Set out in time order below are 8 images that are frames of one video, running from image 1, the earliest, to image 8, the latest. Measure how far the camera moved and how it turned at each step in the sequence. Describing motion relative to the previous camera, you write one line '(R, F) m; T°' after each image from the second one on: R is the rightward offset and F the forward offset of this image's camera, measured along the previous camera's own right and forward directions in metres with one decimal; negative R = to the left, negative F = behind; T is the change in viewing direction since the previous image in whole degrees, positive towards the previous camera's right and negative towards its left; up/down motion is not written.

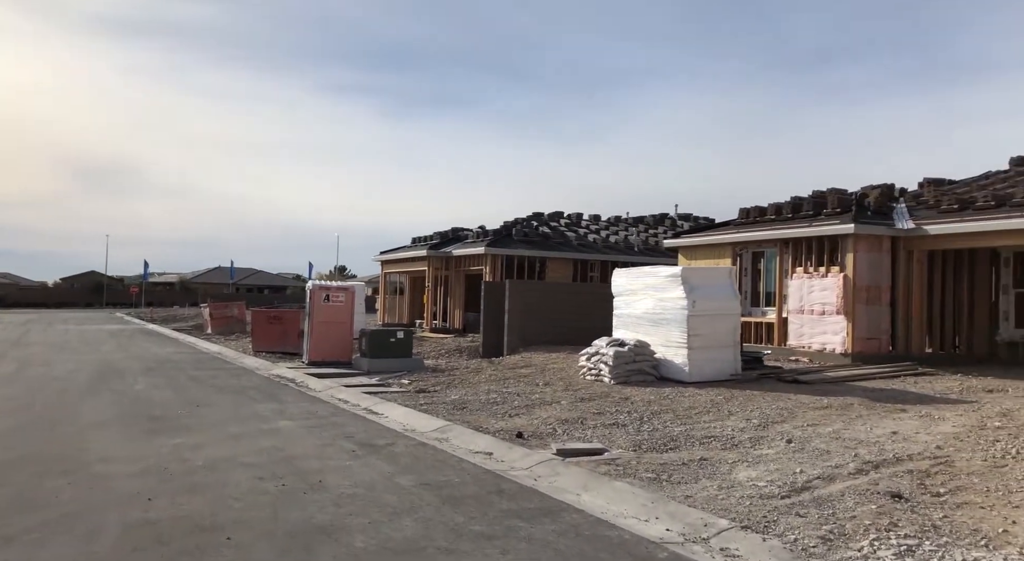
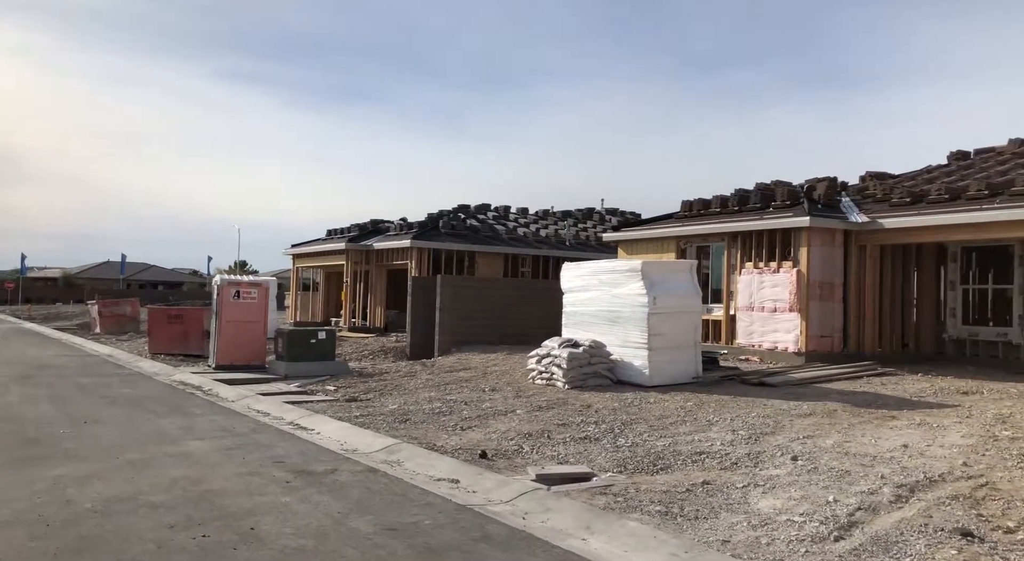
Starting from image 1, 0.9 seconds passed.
(-0.5, +1.4) m; +6°
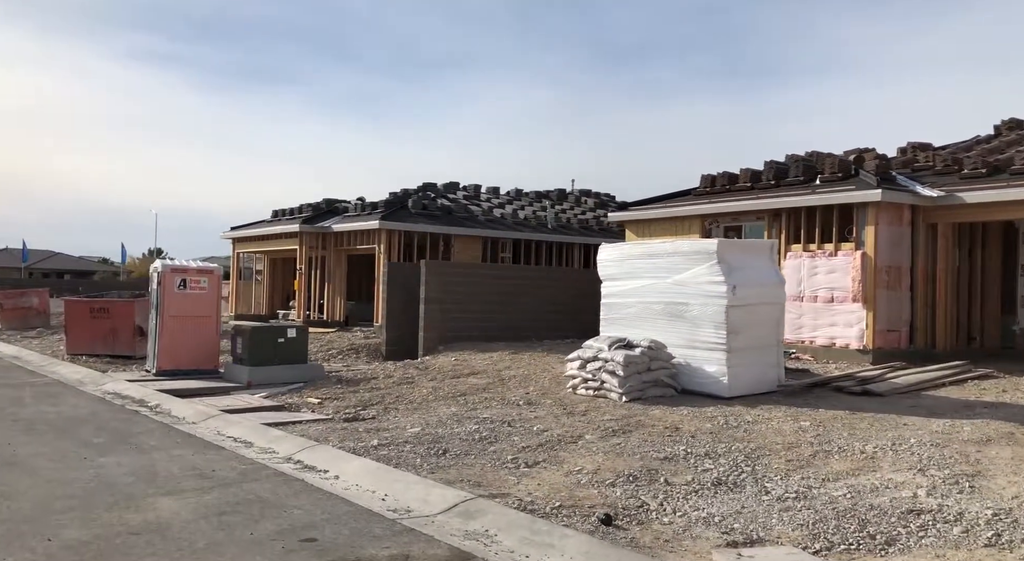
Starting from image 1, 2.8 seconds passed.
(-1.4, +2.7) m; +5°
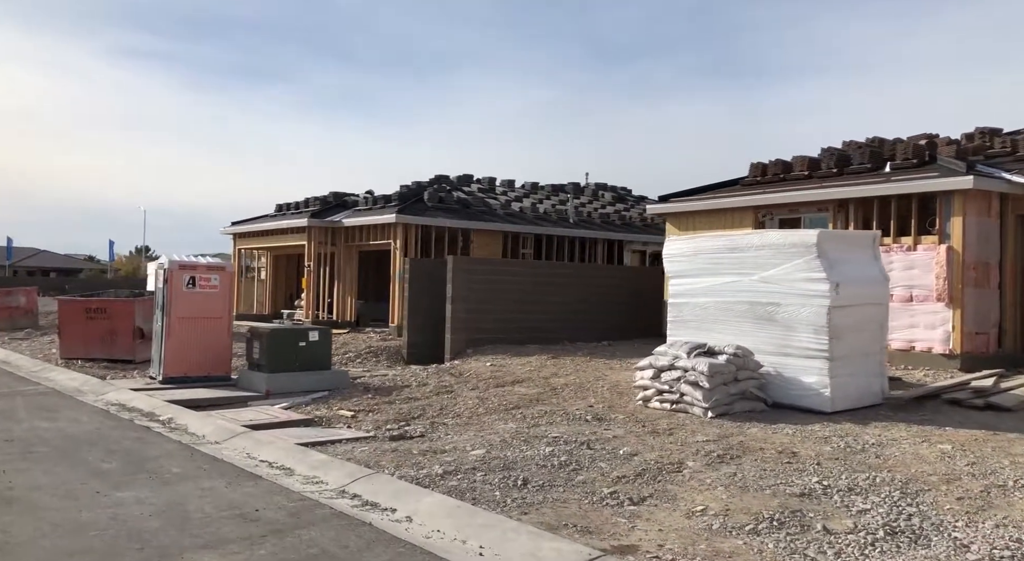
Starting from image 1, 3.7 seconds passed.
(-0.9, +1.3) m; +1°
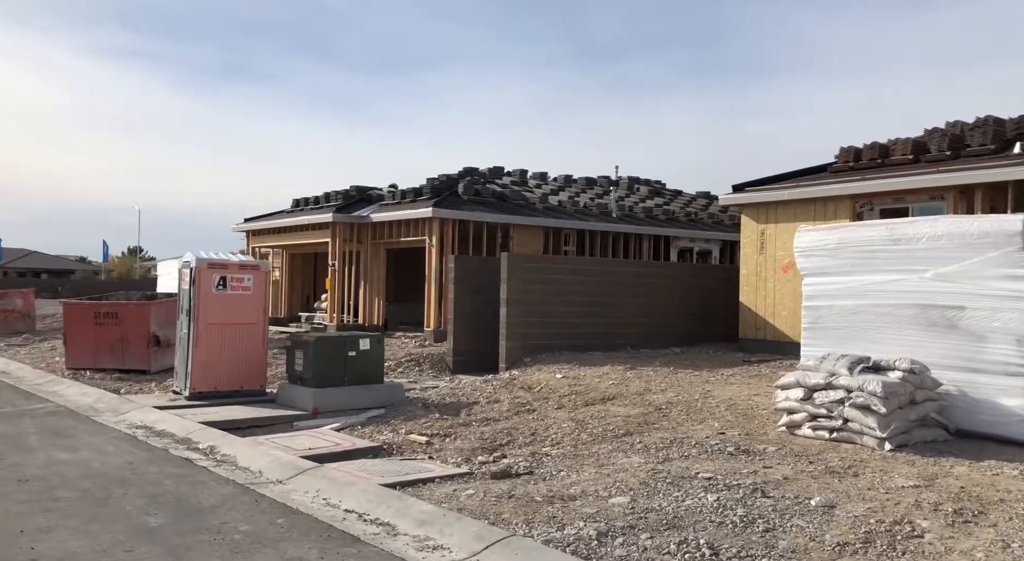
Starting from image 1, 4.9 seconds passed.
(-1.2, +1.7) m; 0°
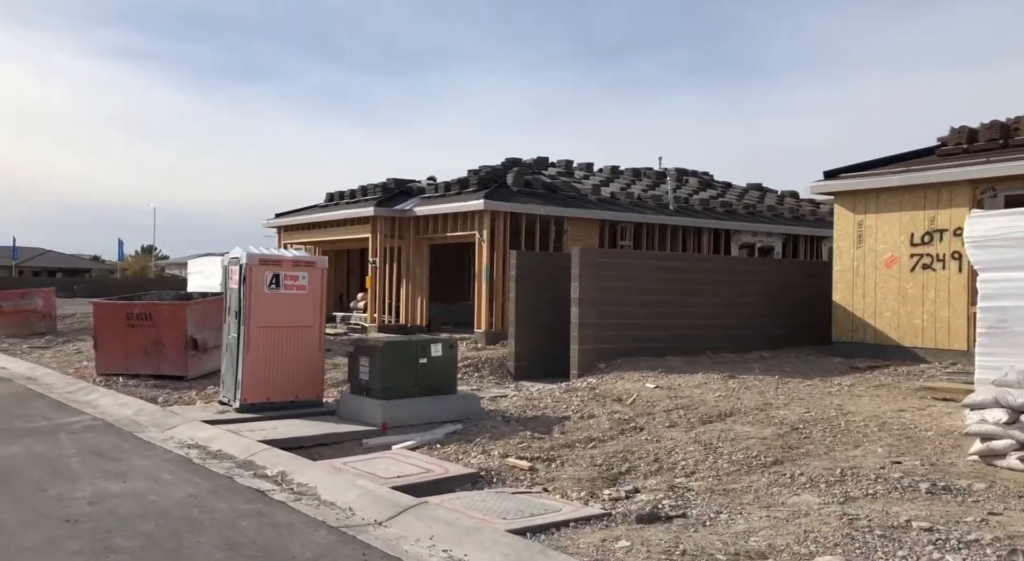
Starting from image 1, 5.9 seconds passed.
(-1.0, +1.3) m; -1°
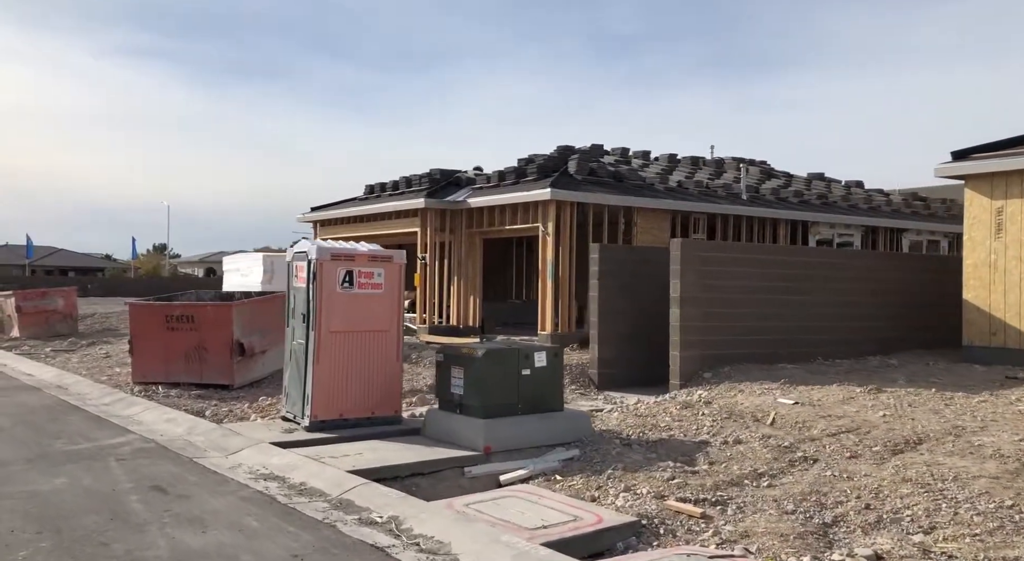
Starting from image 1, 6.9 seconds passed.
(-1.3, +1.6) m; -1°
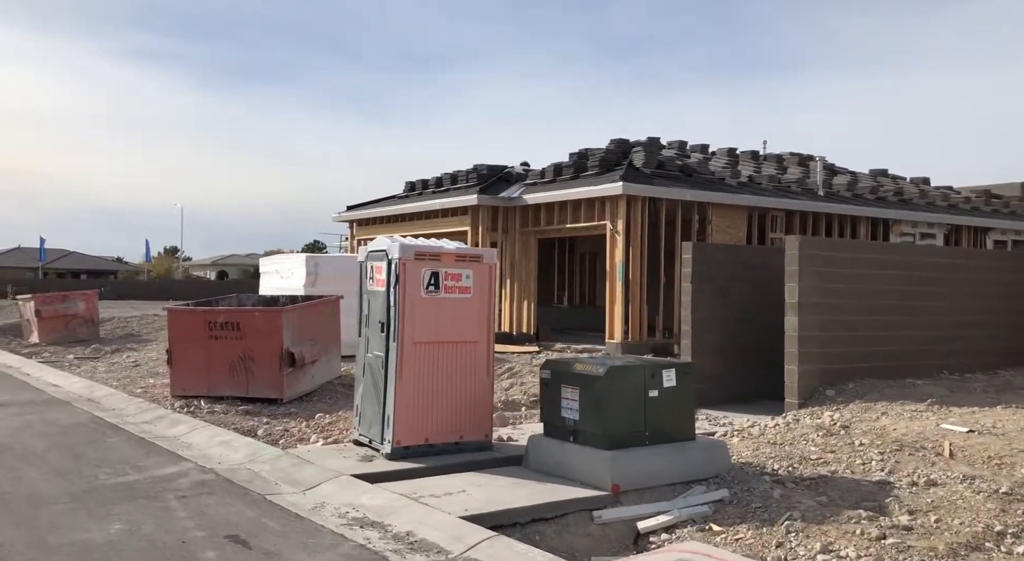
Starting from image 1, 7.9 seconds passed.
(-1.2, +1.5) m; -1°
